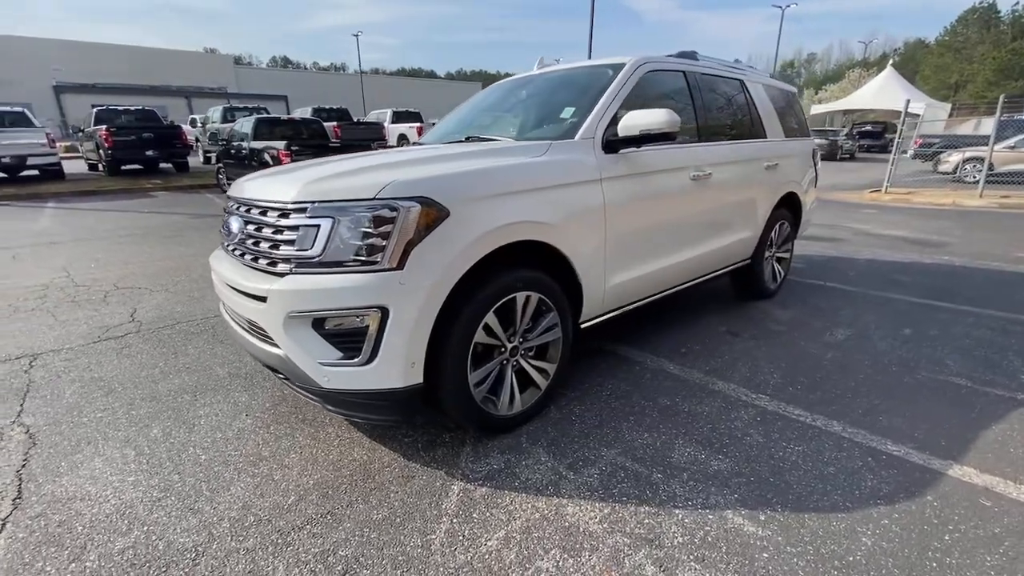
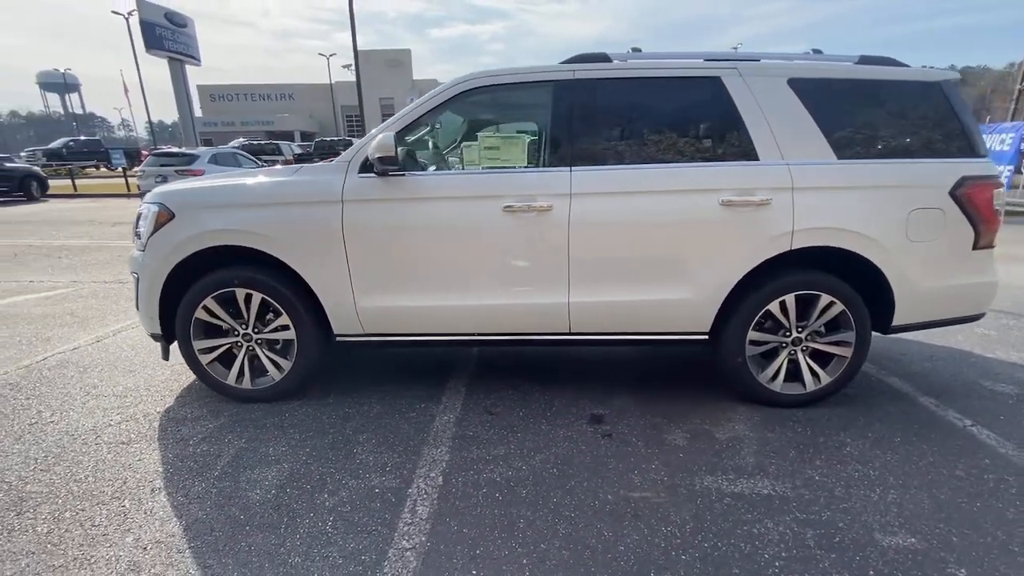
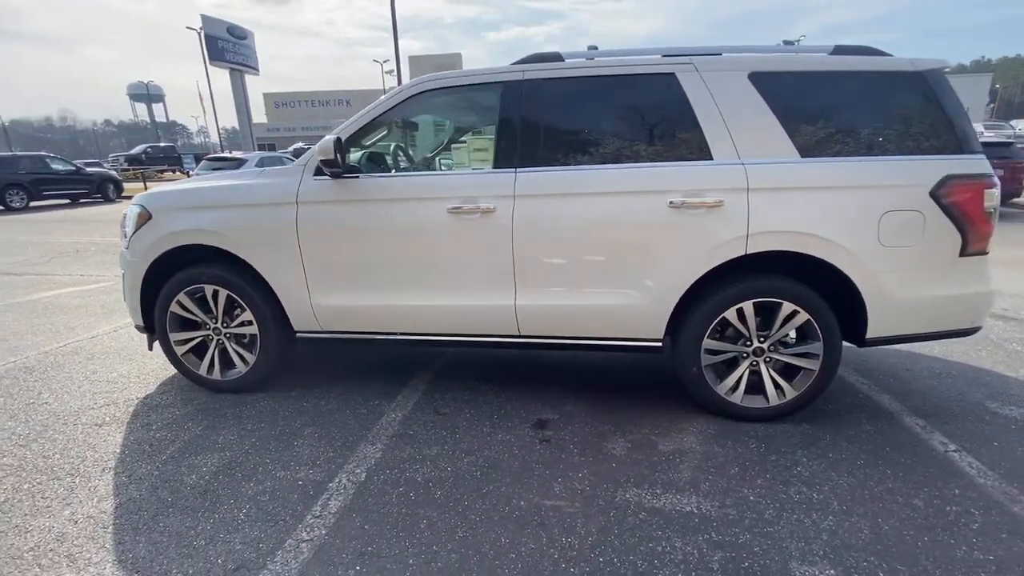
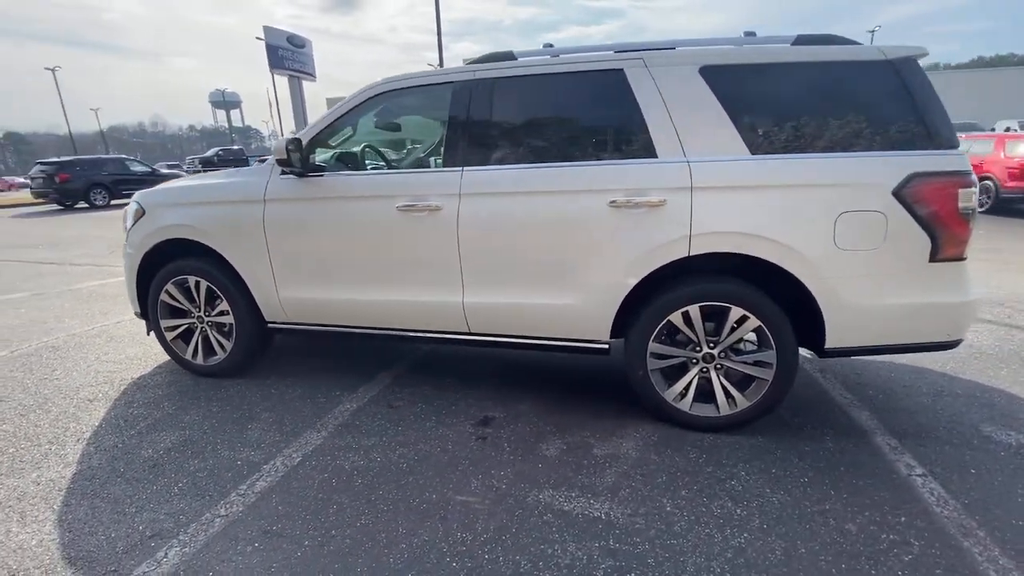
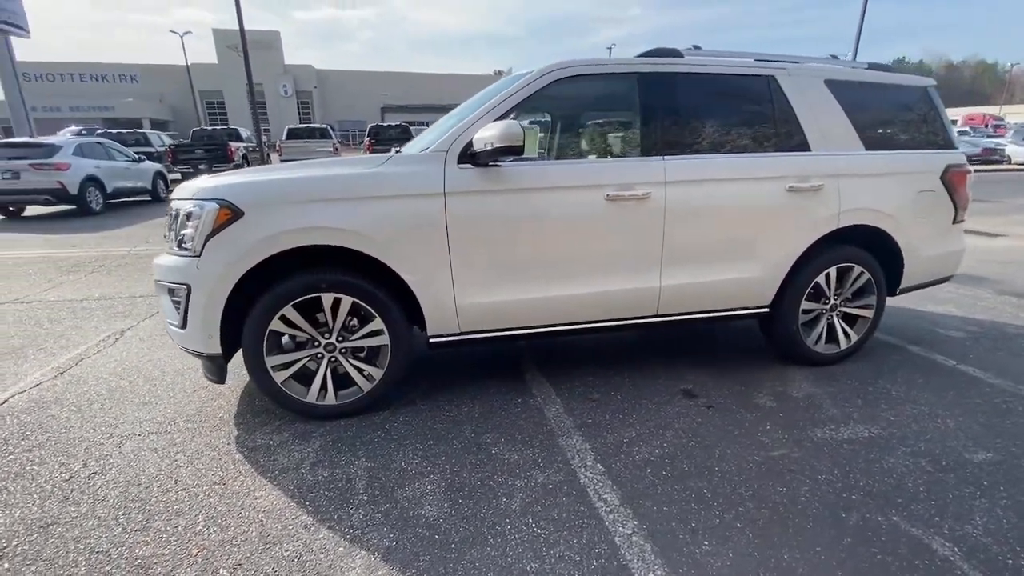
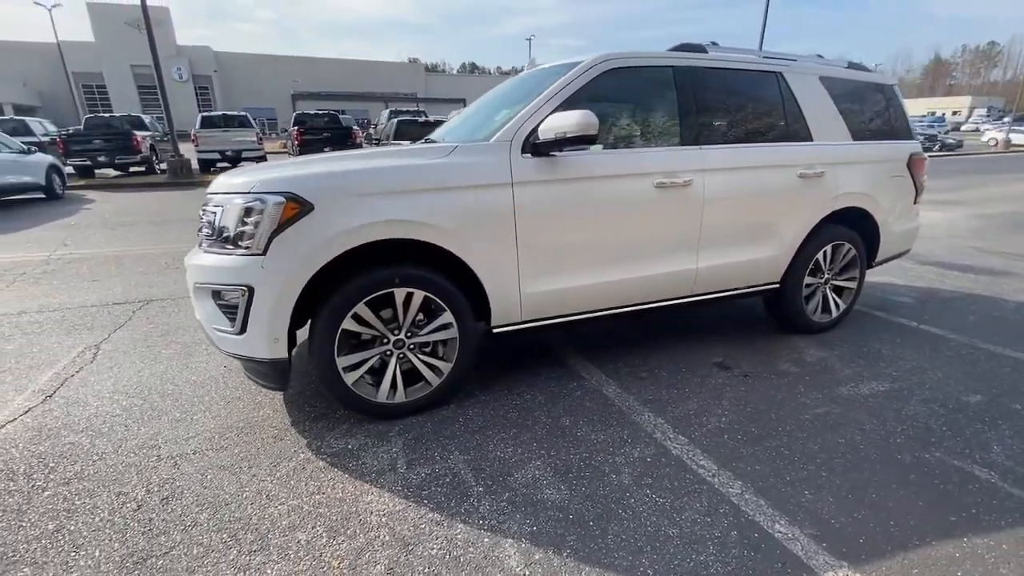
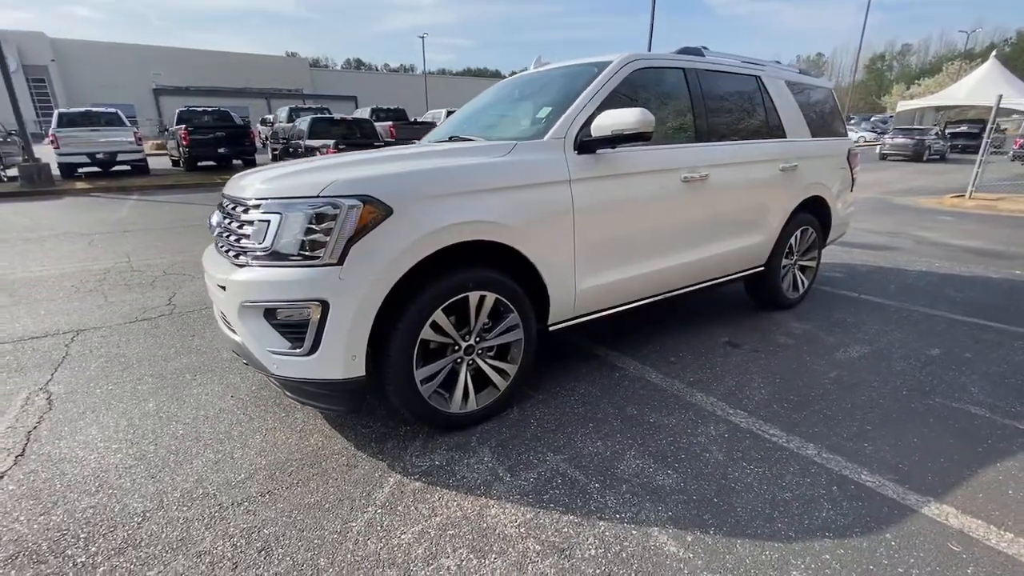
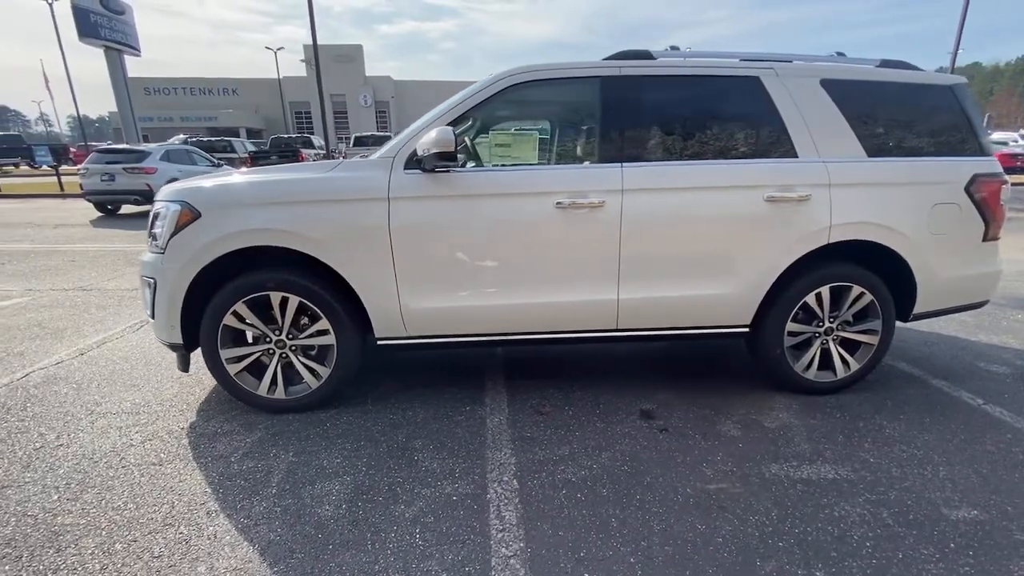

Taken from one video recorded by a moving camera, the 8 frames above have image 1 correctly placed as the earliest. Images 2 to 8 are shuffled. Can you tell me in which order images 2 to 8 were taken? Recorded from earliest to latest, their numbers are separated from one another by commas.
7, 6, 5, 8, 2, 3, 4
